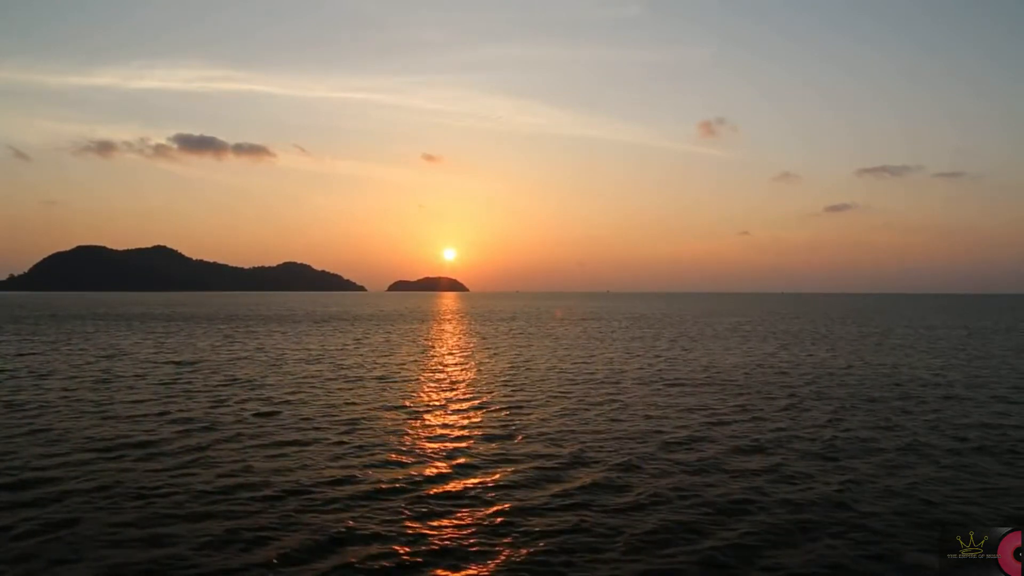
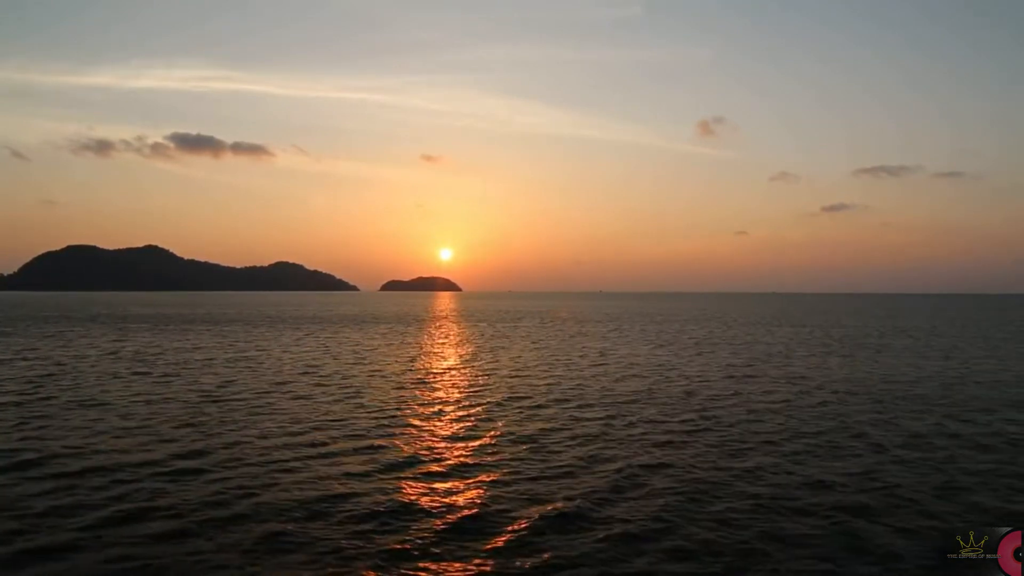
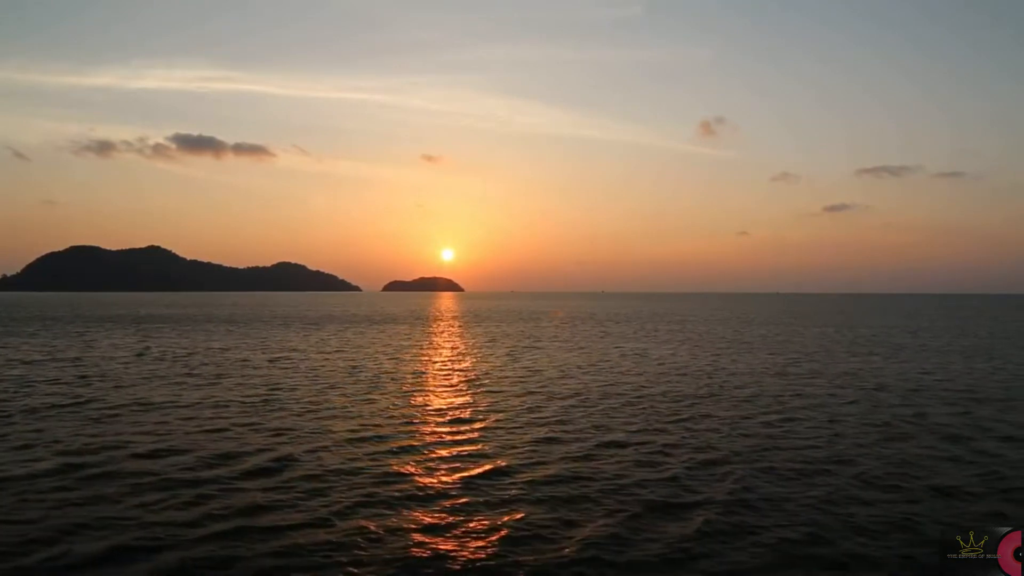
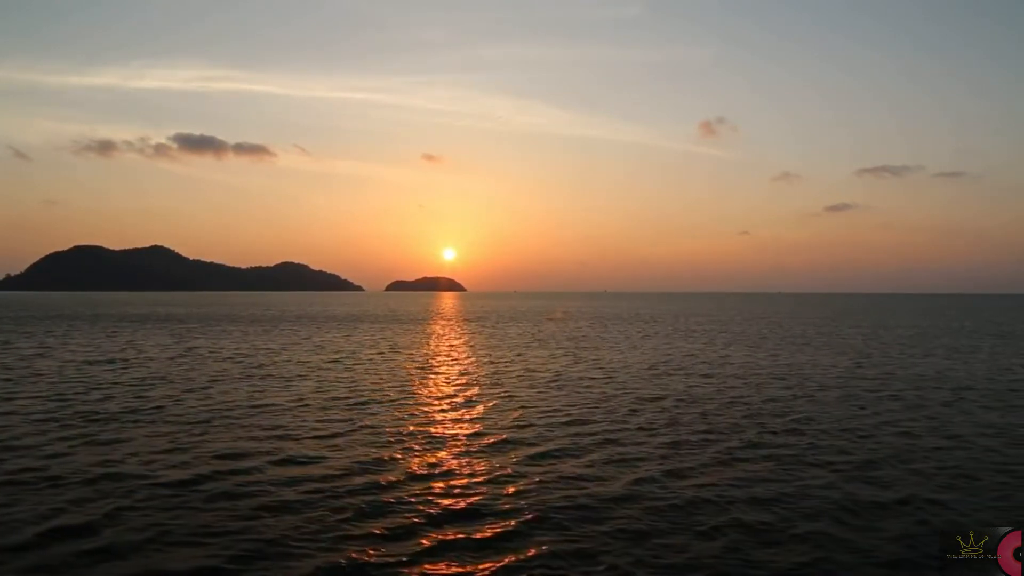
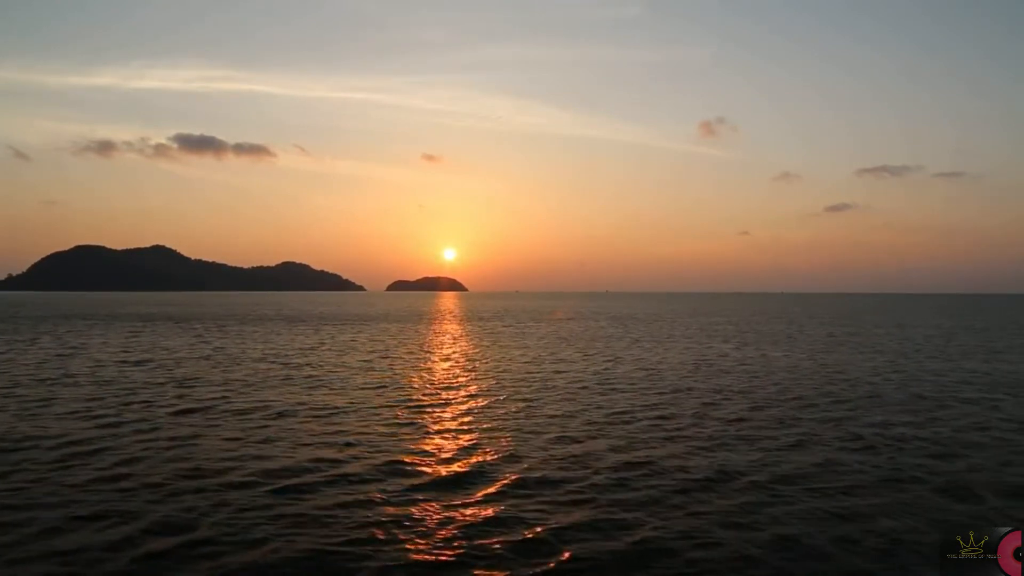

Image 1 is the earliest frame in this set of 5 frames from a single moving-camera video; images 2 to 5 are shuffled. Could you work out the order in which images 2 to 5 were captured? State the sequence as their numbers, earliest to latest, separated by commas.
5, 4, 3, 2
